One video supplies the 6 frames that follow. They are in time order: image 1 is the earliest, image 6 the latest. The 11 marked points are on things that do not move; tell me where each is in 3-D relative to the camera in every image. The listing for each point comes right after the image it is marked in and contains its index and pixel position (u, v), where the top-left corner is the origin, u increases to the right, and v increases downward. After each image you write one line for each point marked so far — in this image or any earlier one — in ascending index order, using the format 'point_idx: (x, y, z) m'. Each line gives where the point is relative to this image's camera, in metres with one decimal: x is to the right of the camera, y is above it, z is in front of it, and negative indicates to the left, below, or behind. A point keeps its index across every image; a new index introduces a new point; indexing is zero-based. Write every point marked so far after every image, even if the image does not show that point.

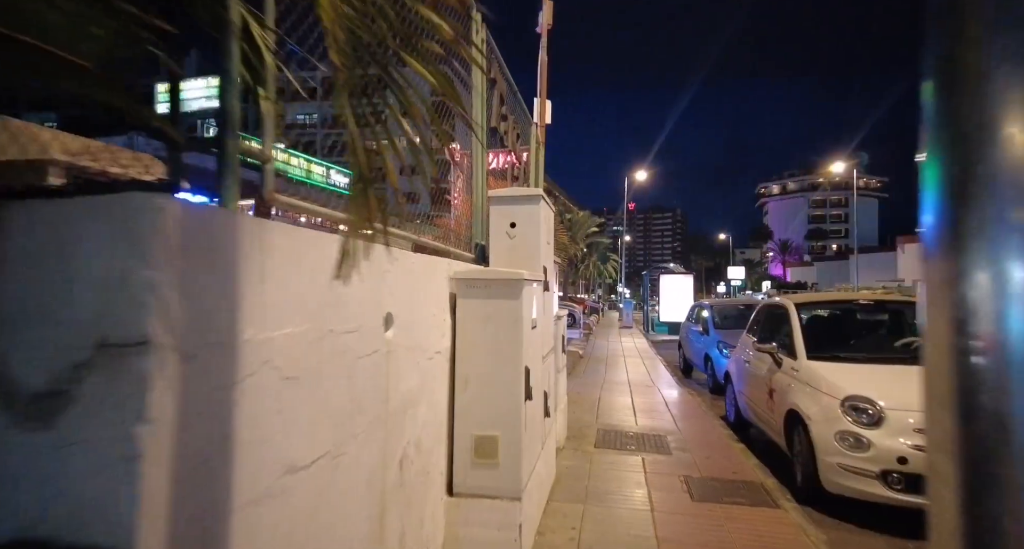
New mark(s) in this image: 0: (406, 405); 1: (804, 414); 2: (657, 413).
0: (-0.5, -0.7, +2.7) m
1: (+2.9, -1.4, +5.1) m
2: (+2.3, -2.2, +8.2) m
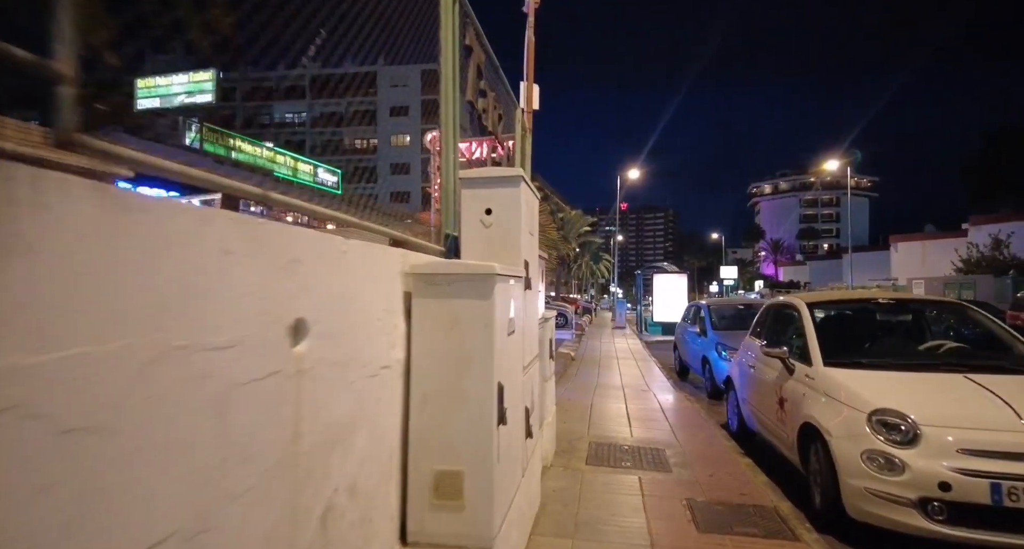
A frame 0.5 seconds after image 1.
0: (-0.7, -0.6, +2.0) m
1: (+2.7, -1.3, +4.5) m
2: (+2.1, -2.2, +7.6) m
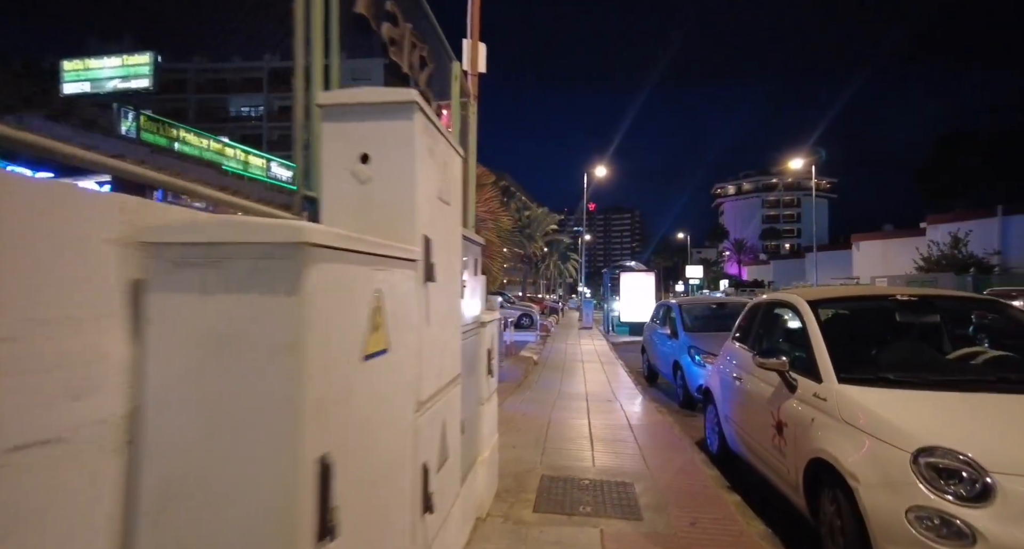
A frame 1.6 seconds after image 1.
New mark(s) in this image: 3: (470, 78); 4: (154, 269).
0: (-1.1, -0.6, +0.7) m
1: (+2.1, -1.2, +3.3) m
2: (+1.4, -2.1, +6.4) m
3: (-0.5, +2.6, +6.7) m
4: (-0.9, 0.0, +1.4) m
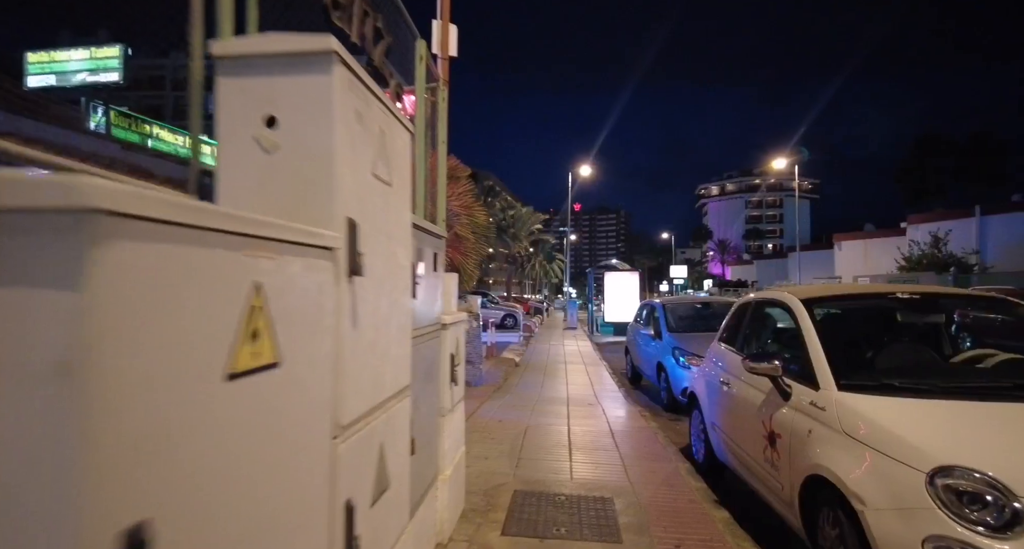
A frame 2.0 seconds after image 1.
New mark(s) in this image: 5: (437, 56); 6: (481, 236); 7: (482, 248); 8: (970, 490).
0: (-1.2, -0.5, +0.2) m
1: (+1.9, -1.2, +3.0) m
2: (+1.0, -2.1, +6.0) m
3: (-0.9, +2.6, +6.3) m
4: (-1.1, 0.0, +0.9) m
5: (-0.9, +2.6, +6.2) m
6: (-0.5, +0.6, +8.1) m
7: (-0.5, +0.4, +8.2) m
8: (+2.2, -1.0, +2.4) m
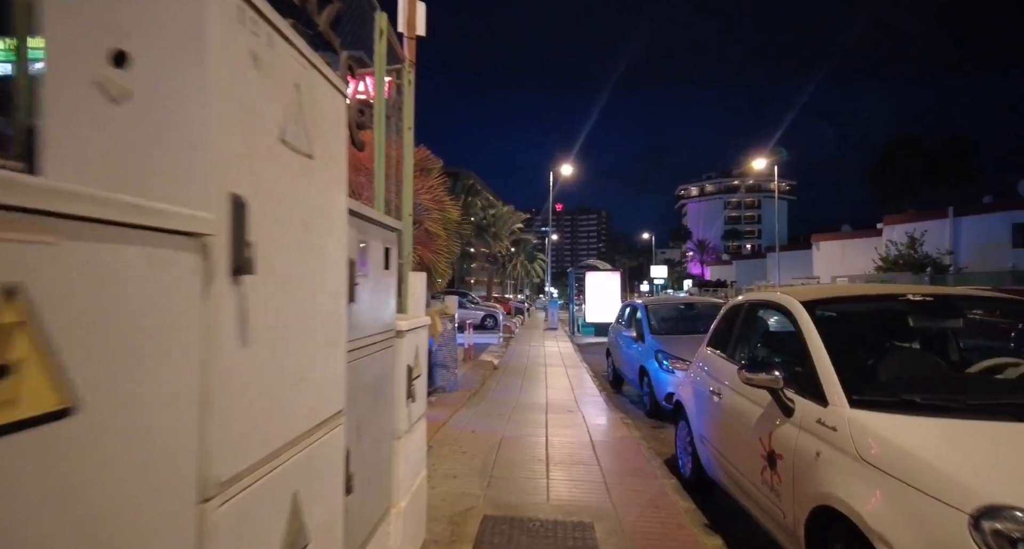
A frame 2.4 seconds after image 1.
0: (-1.3, -0.5, -0.3) m
1: (+1.7, -1.2, +2.5) m
2: (+0.8, -2.1, +5.6) m
3: (-1.2, +2.6, +5.8) m
4: (-1.2, +0.1, +0.4) m
5: (-1.2, +2.6, +5.7) m
6: (-0.8, +0.6, +7.6) m
7: (-0.8, +0.4, +7.7) m
8: (+2.0, -1.0, +2.0) m
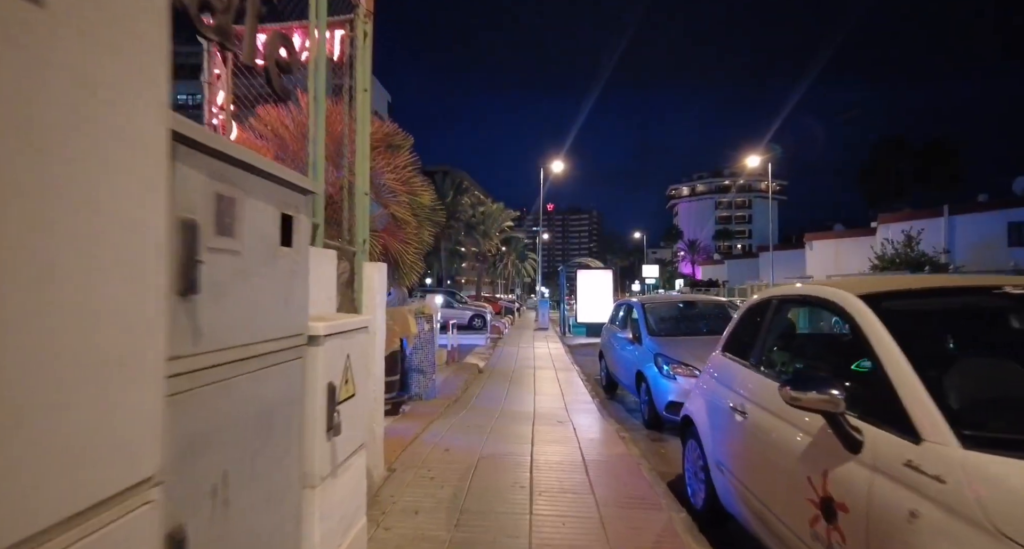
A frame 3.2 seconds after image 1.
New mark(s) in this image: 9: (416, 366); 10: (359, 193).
0: (-1.4, -0.4, -1.3) m
1: (+1.6, -1.1, +1.6) m
2: (+0.5, -2.0, +4.7) m
3: (-1.4, +2.7, +4.8) m
4: (-1.4, +0.1, -0.6) m
5: (-1.4, +2.7, +4.7) m
6: (-1.1, +0.7, +6.6) m
7: (-1.1, +0.5, +6.7) m
8: (+1.8, -0.9, +1.1) m
9: (-1.6, -1.5, +8.7) m
10: (-1.4, +0.7, +4.6) m
